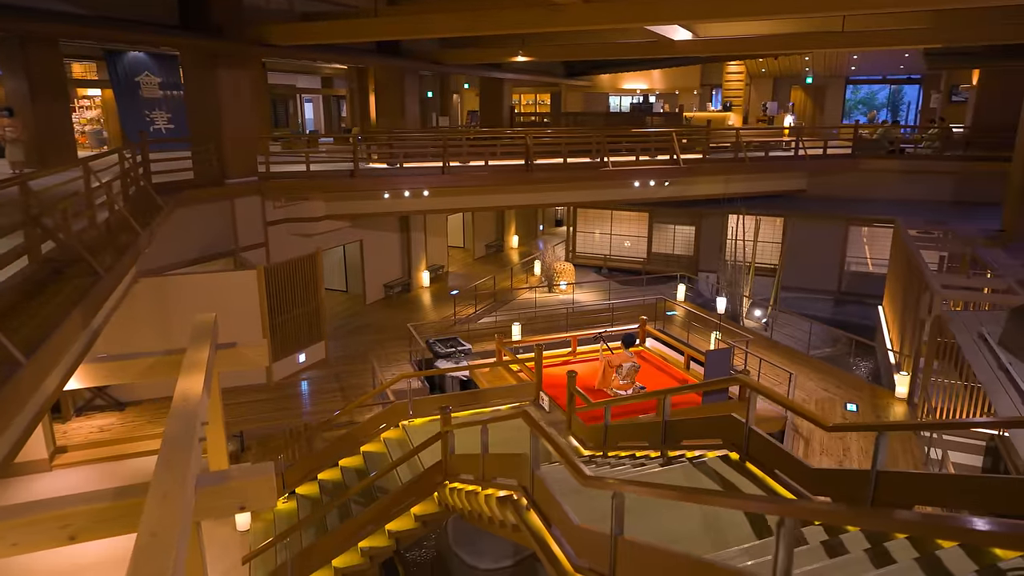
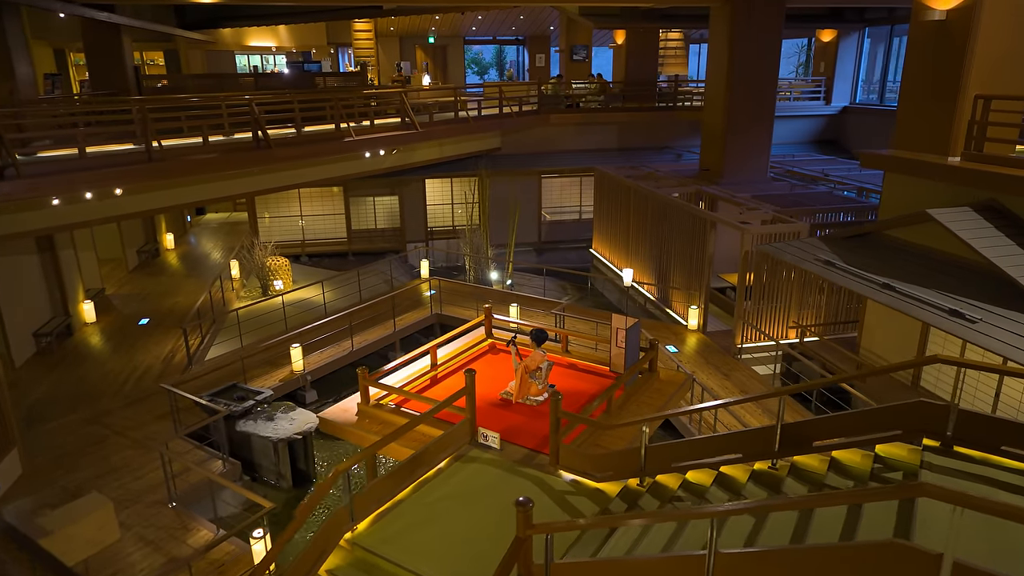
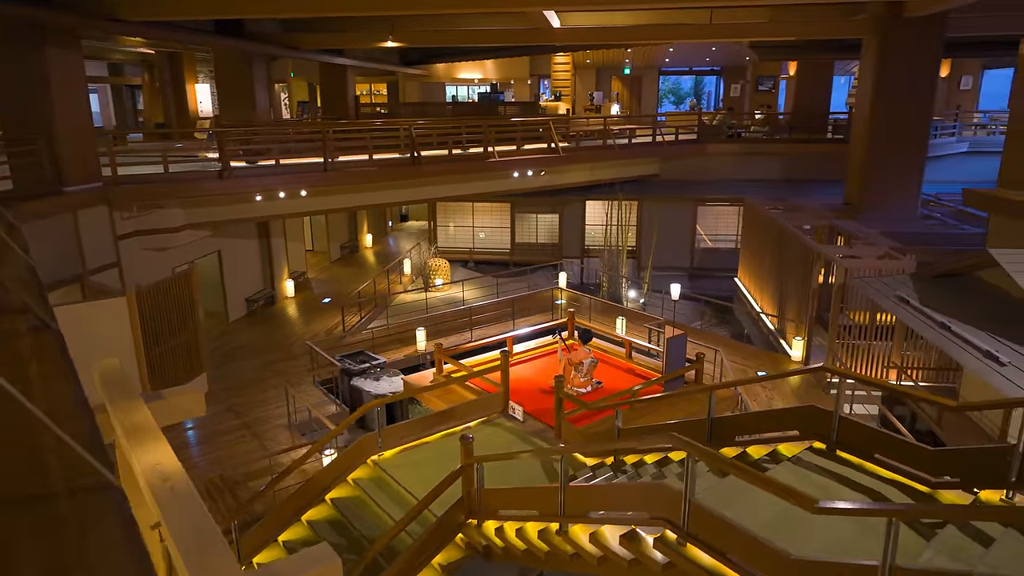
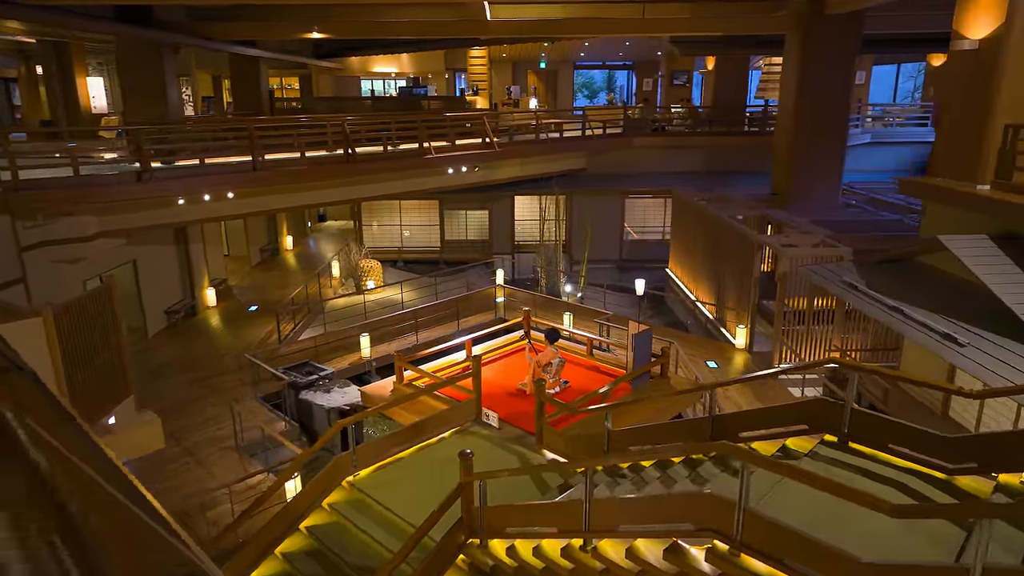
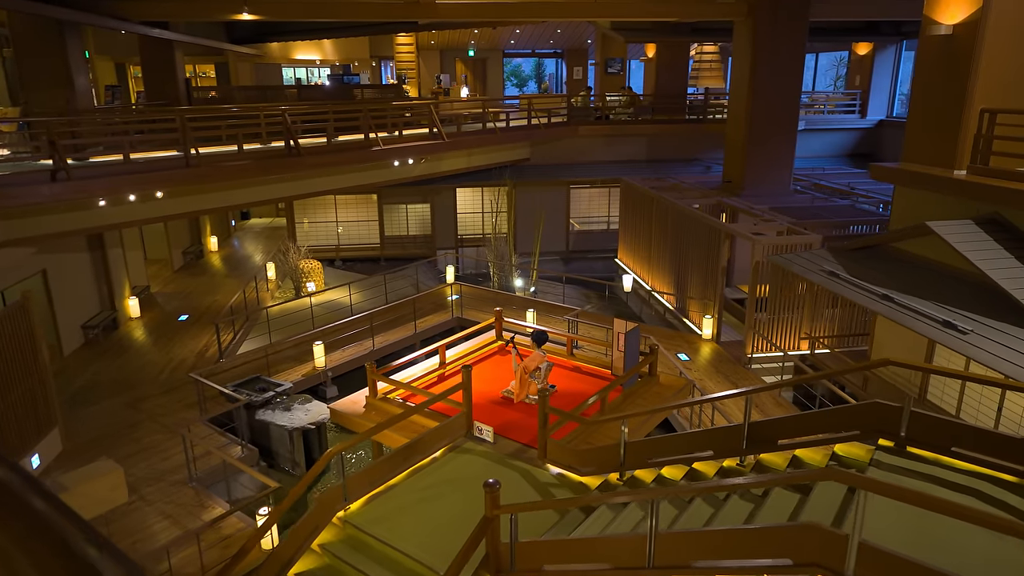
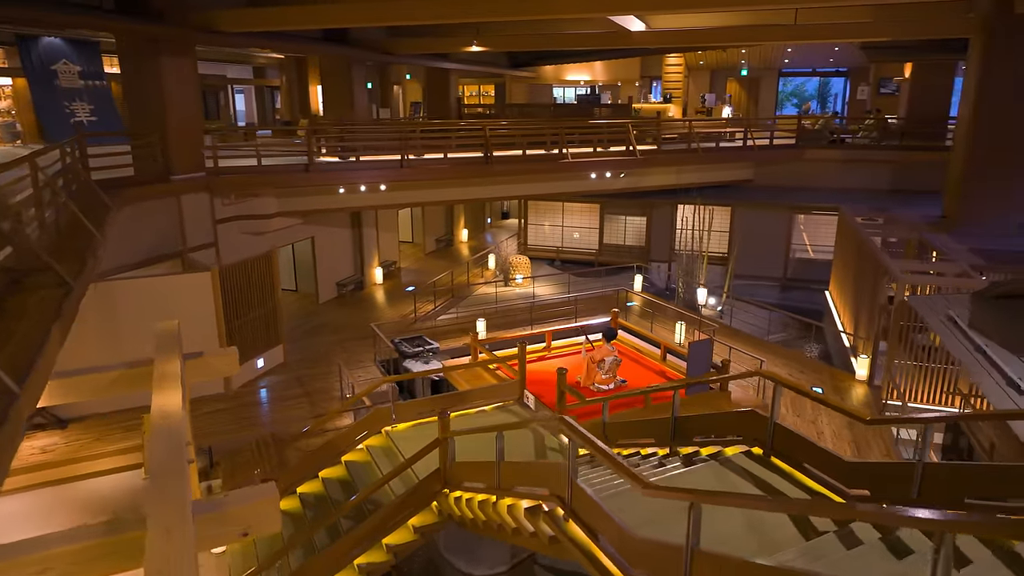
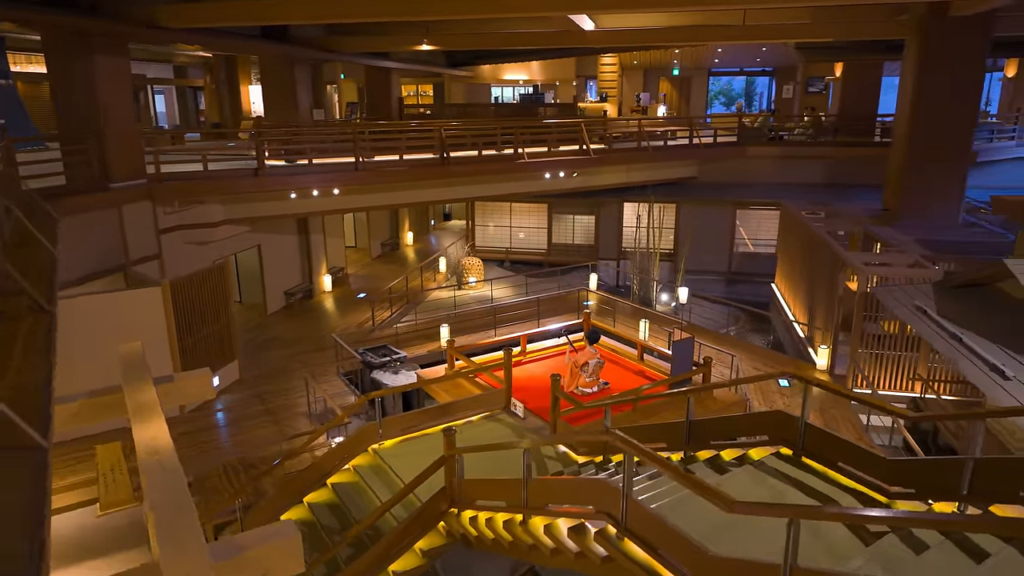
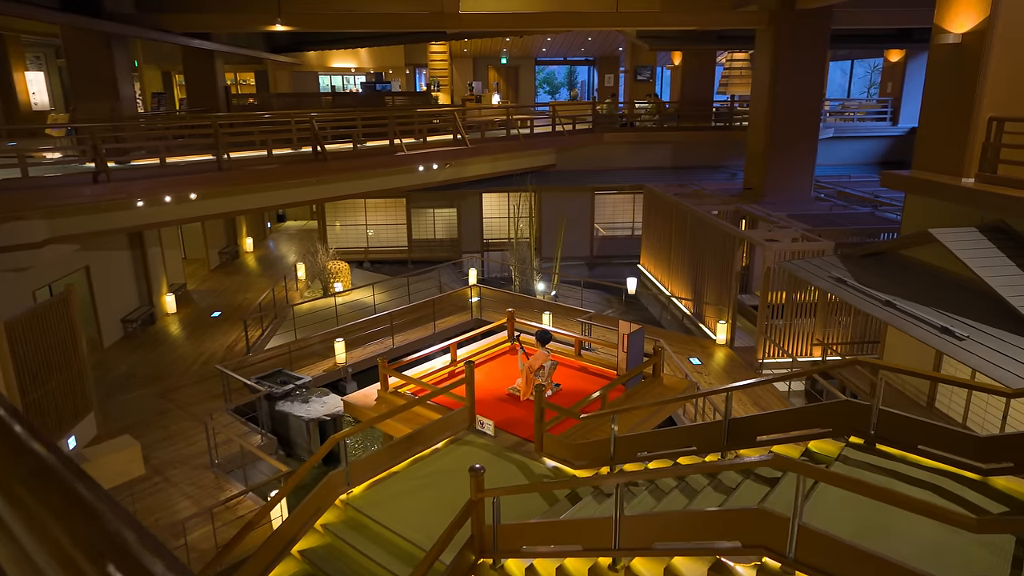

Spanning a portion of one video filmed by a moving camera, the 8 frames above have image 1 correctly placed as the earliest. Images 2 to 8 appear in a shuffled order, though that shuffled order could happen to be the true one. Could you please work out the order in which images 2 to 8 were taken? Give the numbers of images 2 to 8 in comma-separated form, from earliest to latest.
6, 7, 3, 4, 8, 5, 2
